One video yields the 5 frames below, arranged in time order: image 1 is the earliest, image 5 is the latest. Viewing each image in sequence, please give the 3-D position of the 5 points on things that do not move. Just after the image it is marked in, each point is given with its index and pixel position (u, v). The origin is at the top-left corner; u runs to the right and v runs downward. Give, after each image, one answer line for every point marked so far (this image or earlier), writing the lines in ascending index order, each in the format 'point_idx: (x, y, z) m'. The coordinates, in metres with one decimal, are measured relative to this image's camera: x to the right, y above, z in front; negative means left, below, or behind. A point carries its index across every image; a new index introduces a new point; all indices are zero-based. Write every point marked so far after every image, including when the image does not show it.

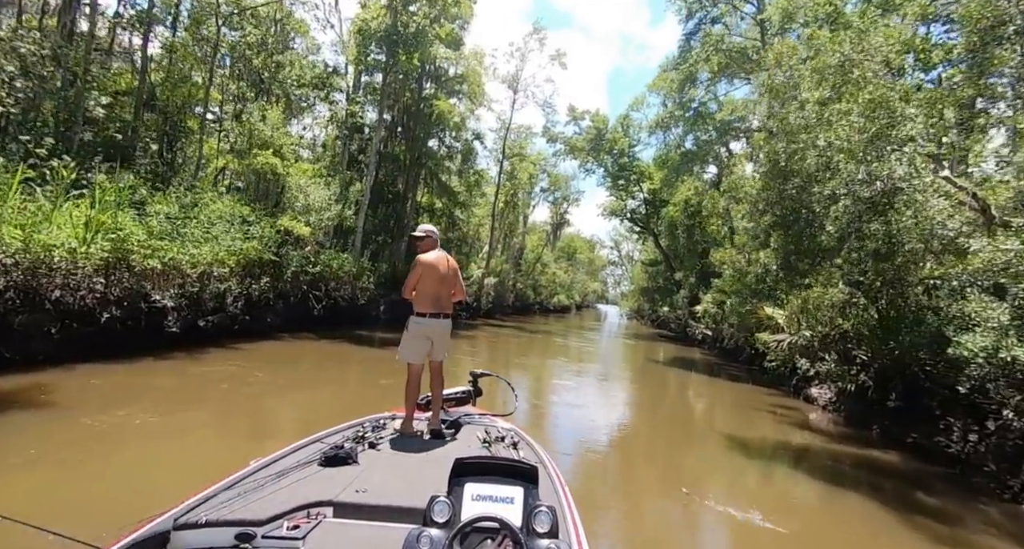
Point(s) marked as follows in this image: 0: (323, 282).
0: (-6.3, -0.3, +16.2) m
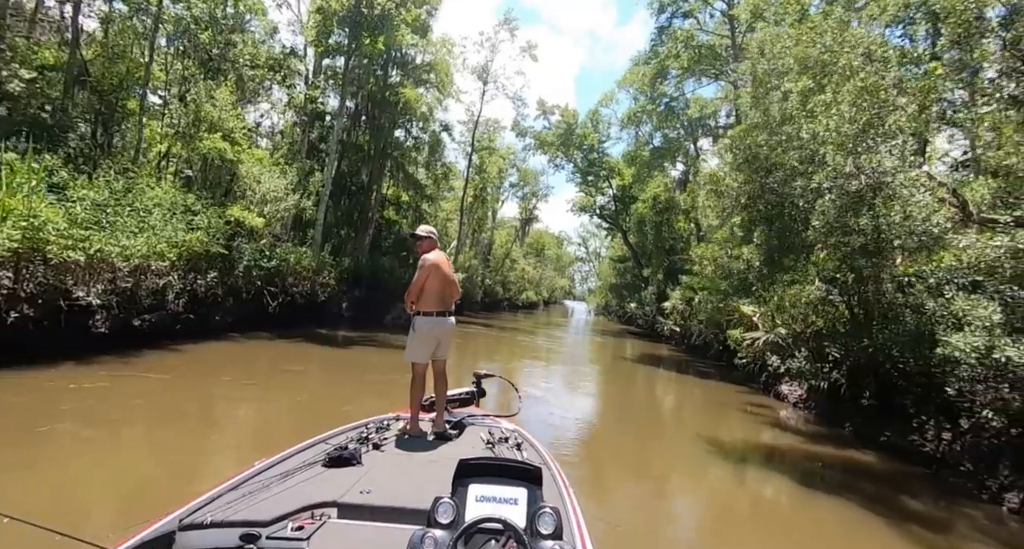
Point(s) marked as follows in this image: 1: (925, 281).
0: (-7.2, -0.1, +15.2) m
1: (+6.3, -0.1, +7.6) m
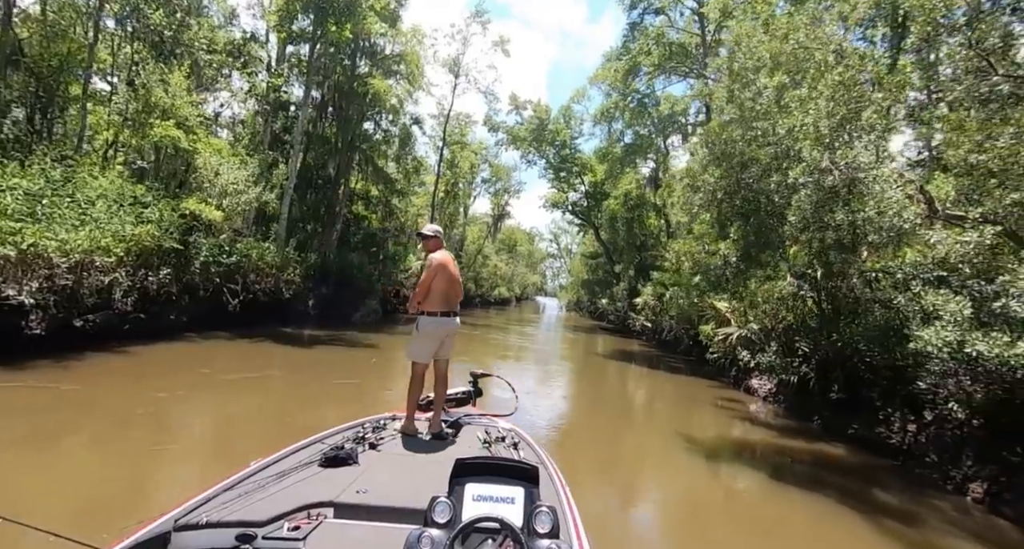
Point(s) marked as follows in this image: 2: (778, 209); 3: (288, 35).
0: (-8.1, 0.0, +14.5) m
1: (+5.9, 0.0, +7.7) m
2: (+4.5, +1.1, +8.2) m
3: (-8.6, +9.2, +18.8) m
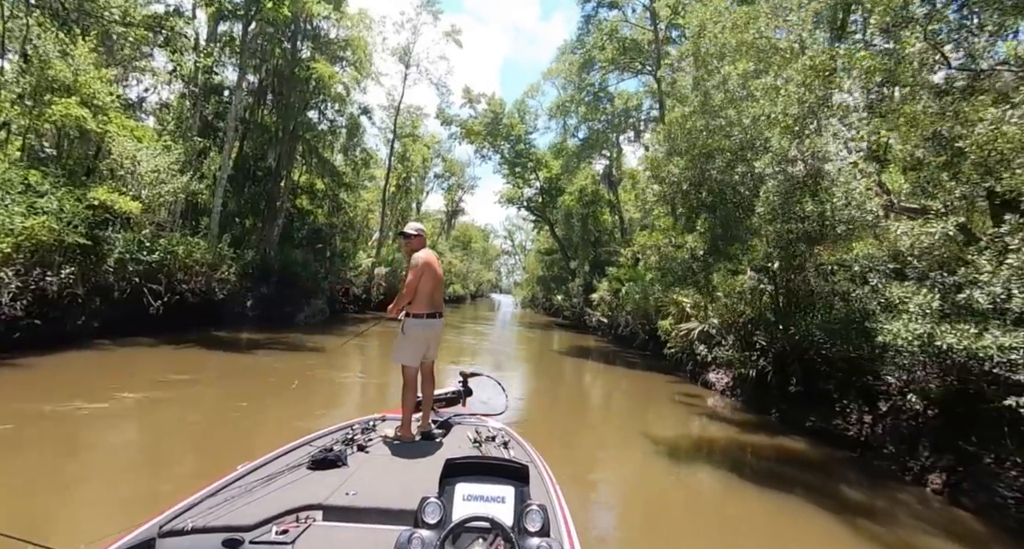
0: (-9.3, 0.0, +13.1) m
1: (+5.3, +0.1, +7.6) m
2: (+3.8, +1.2, +8.0) m
3: (-10.3, +9.3, +17.3) m
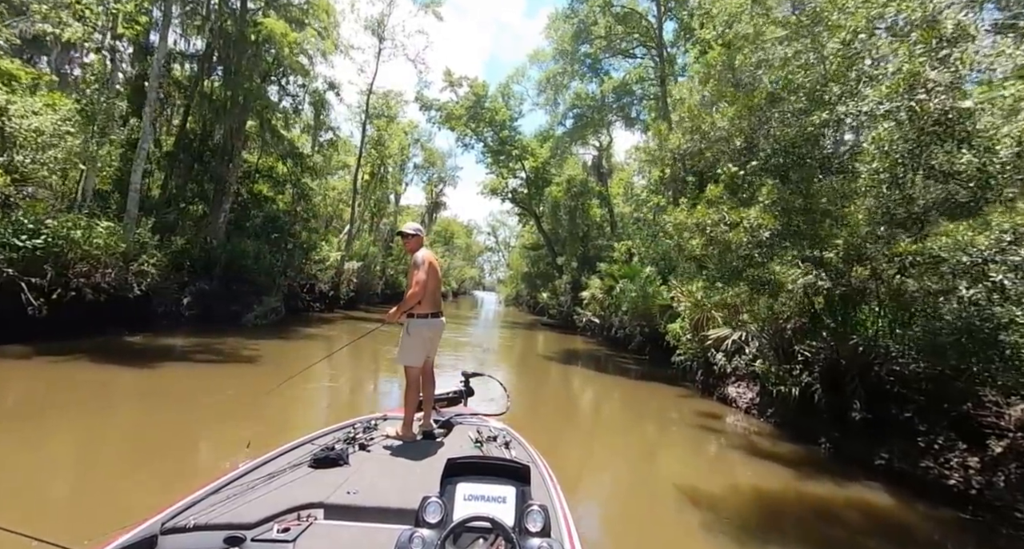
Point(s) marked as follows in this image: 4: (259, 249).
0: (-9.7, +0.2, +10.4) m
1: (+5.1, +0.2, +5.4) m
2: (+3.6, +1.3, +5.7) m
3: (-10.8, +9.5, +14.5) m
4: (-9.4, +1.0, +18.1) m
